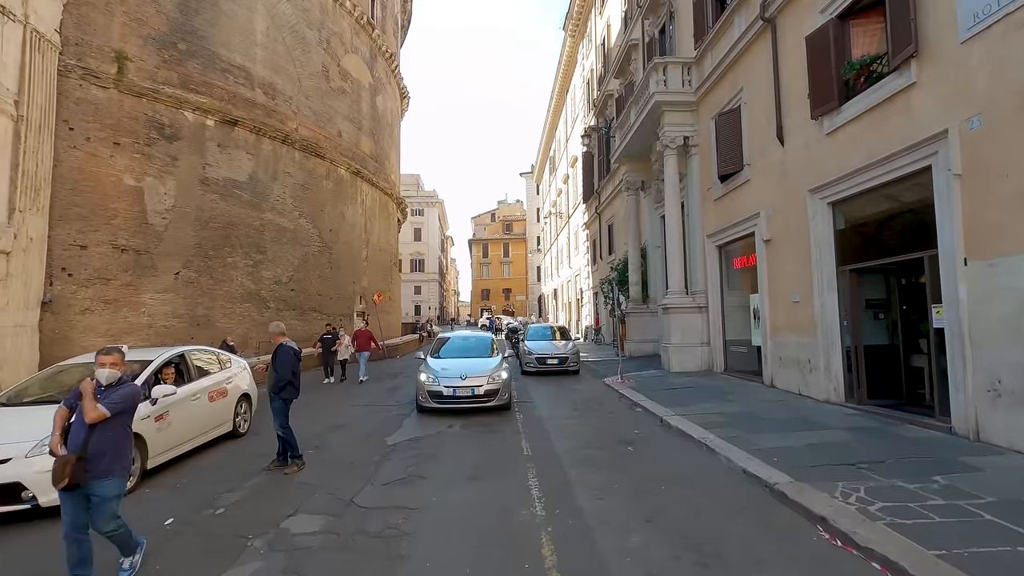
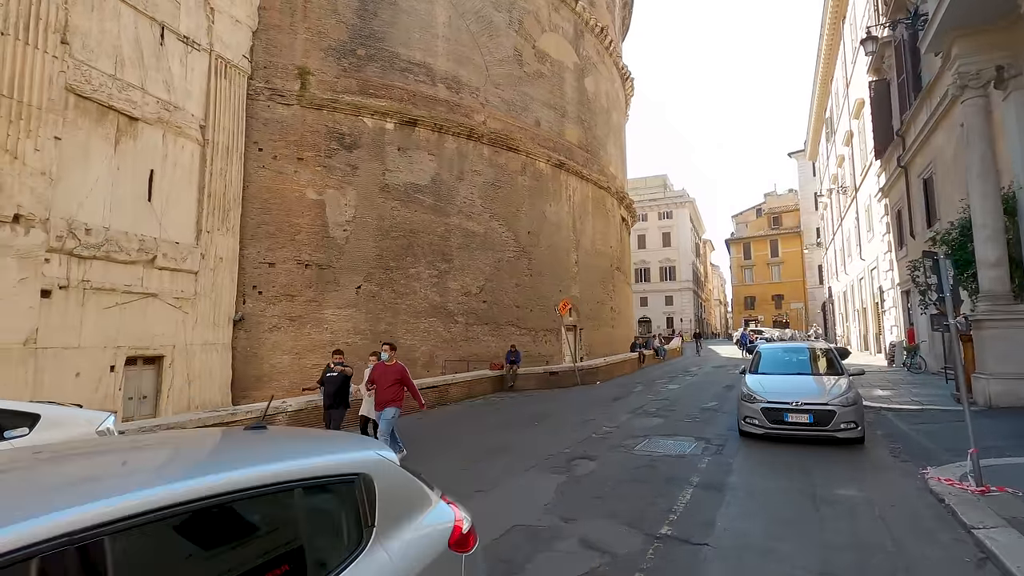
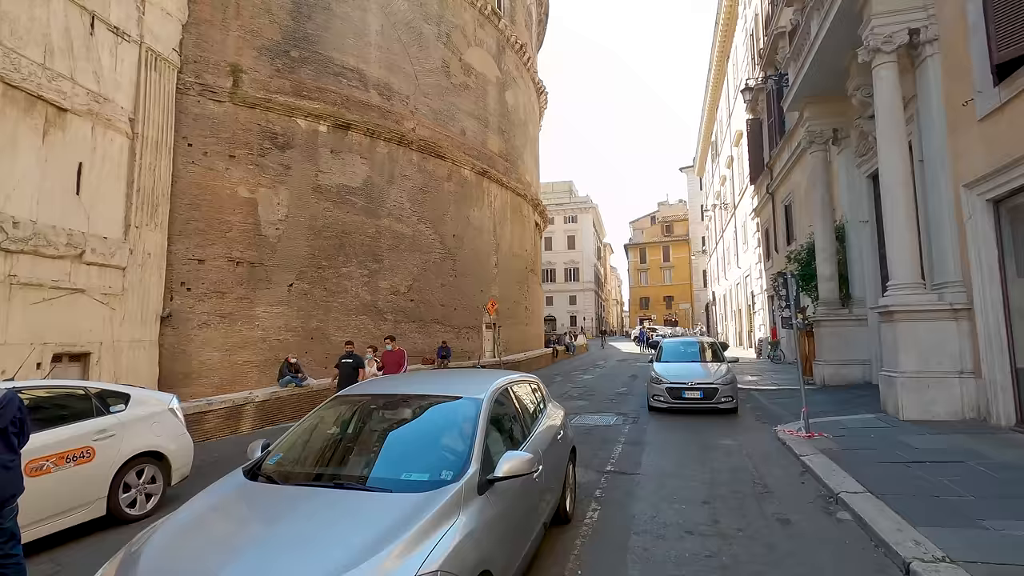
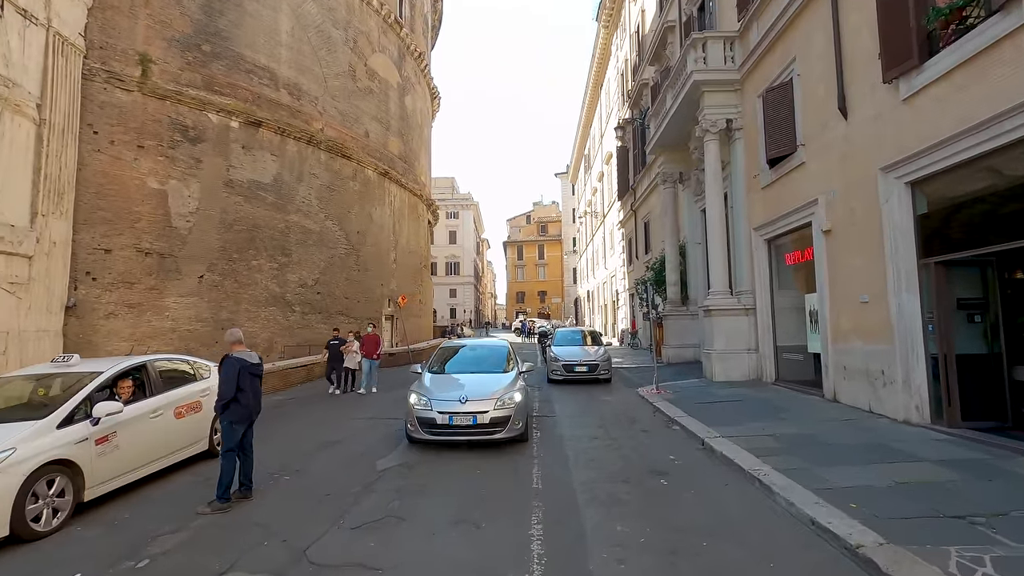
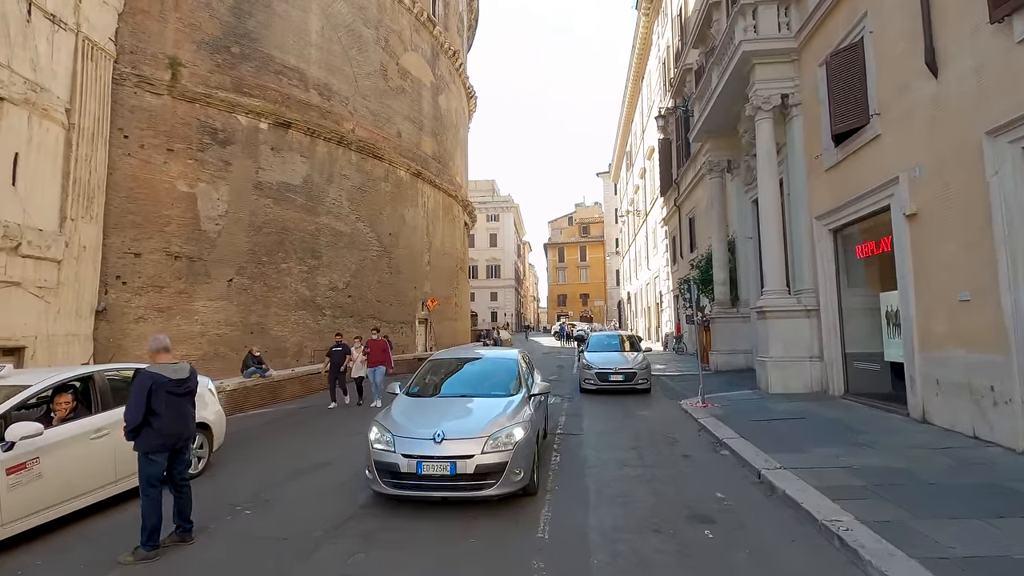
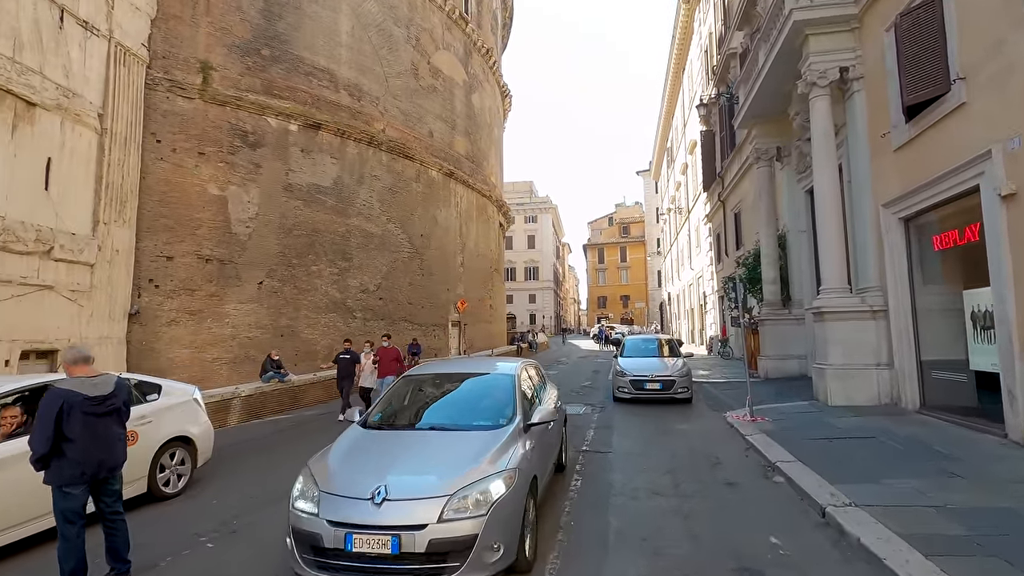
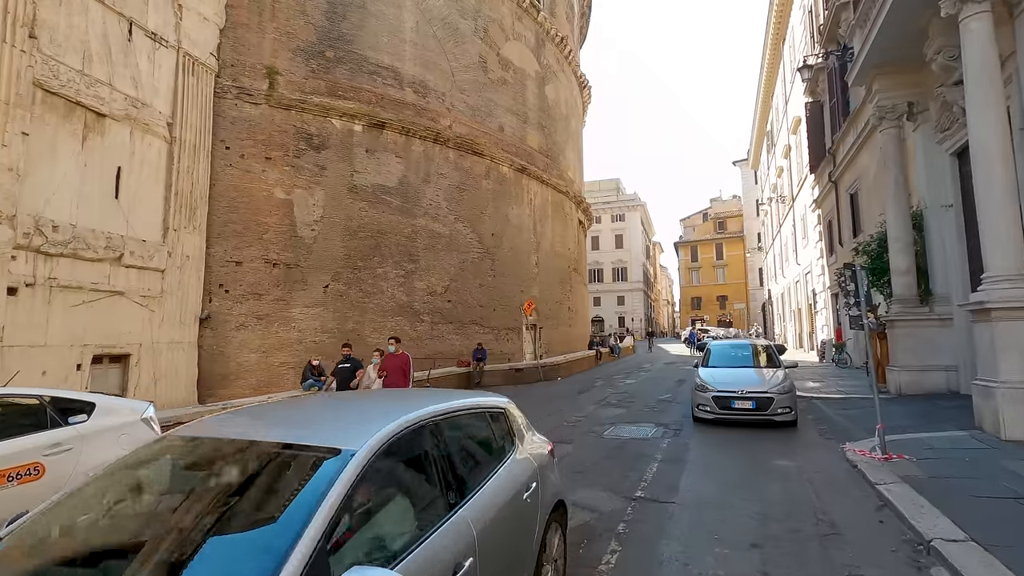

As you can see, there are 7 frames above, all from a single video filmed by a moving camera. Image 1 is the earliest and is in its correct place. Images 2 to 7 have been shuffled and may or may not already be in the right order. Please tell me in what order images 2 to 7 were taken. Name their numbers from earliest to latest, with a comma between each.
4, 5, 6, 3, 7, 2
